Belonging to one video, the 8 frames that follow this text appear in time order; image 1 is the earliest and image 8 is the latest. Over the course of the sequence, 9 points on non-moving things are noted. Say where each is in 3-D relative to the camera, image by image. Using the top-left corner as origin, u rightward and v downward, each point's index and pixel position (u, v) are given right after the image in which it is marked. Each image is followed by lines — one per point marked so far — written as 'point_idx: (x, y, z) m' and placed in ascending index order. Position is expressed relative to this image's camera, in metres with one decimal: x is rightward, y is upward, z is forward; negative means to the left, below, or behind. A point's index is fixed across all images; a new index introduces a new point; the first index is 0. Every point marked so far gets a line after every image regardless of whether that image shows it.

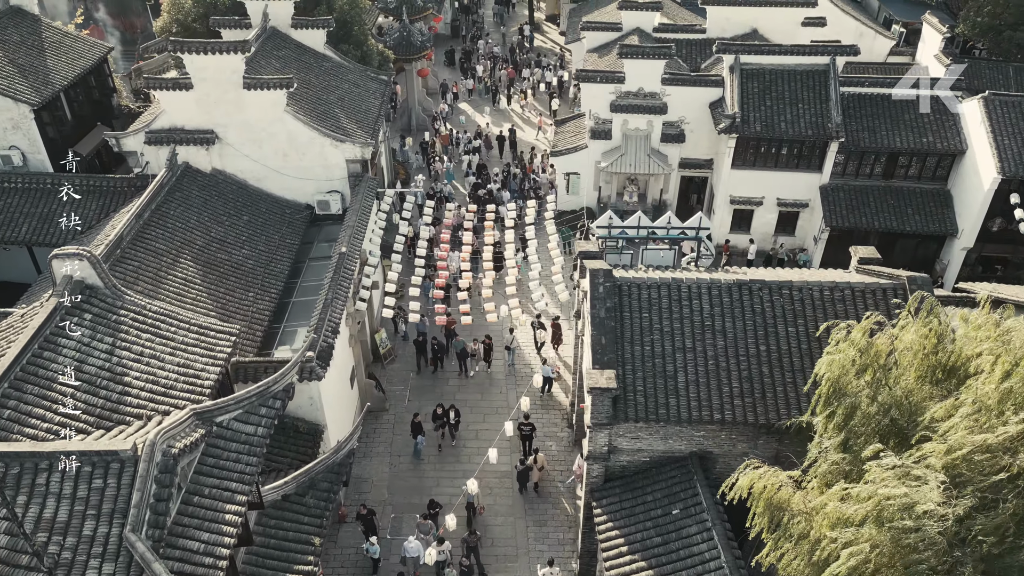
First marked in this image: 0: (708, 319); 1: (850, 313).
0: (+4.7, -0.7, +16.8) m
1: (+8.1, -0.6, +16.8) m
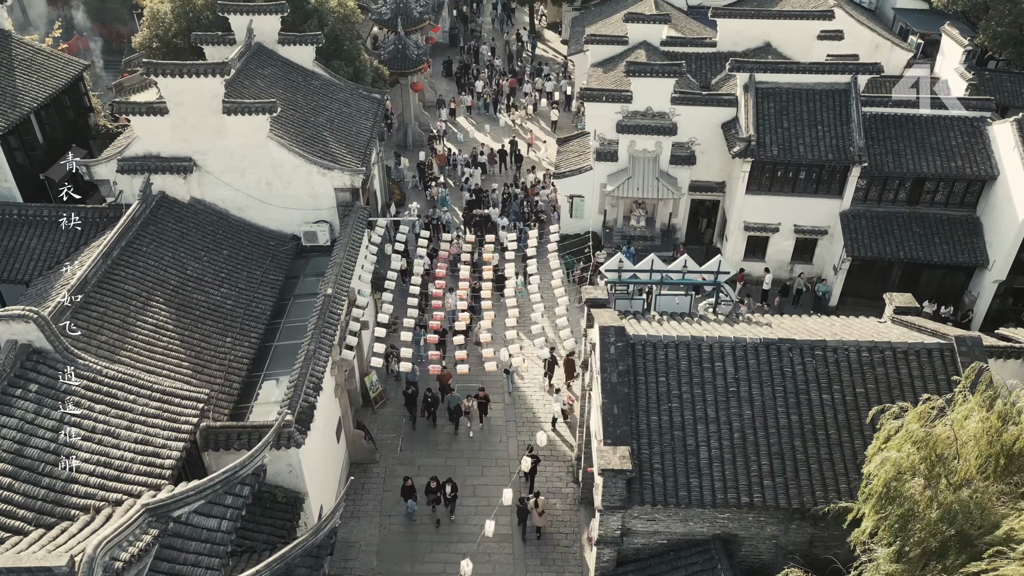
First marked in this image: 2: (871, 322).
0: (+4.7, -2.0, +15.0) m
1: (+8.1, -1.9, +15.0) m
2: (+9.2, -0.9, +18.0) m
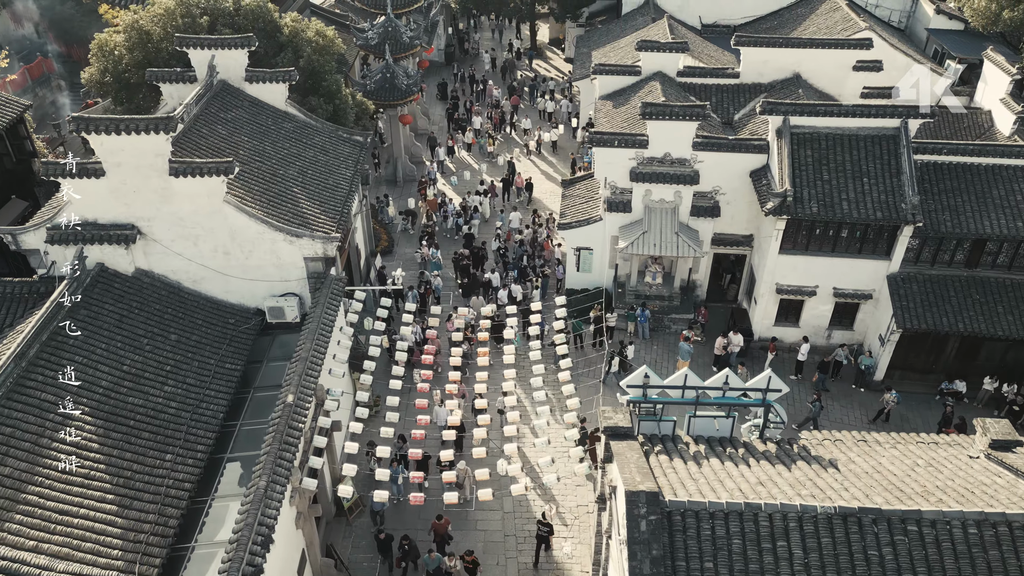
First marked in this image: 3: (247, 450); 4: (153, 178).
0: (+4.7, -4.6, +11.4) m
1: (+8.1, -4.5, +11.4) m
2: (+9.2, -3.5, +14.4) m
3: (-6.9, -4.2, +18.4) m
4: (-10.2, +3.1, +20.0) m
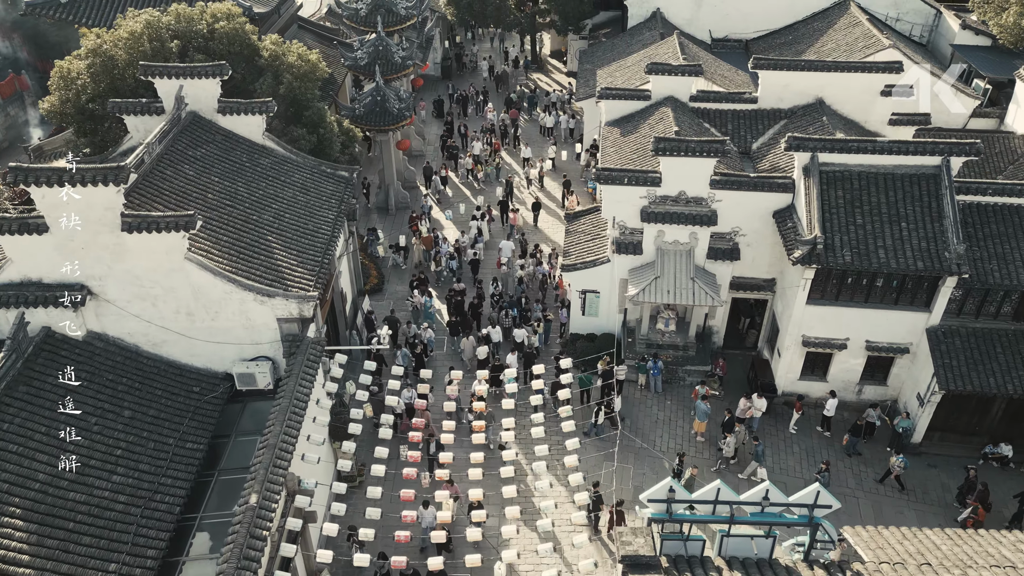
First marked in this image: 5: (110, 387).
0: (+4.7, -6.3, +9.0) m
1: (+8.1, -6.2, +9.0) m
2: (+9.2, -5.2, +12.0) m
3: (-6.9, -6.0, +16.0) m
4: (-10.2, +1.4, +17.6) m
5: (-10.2, -2.5, +17.9) m
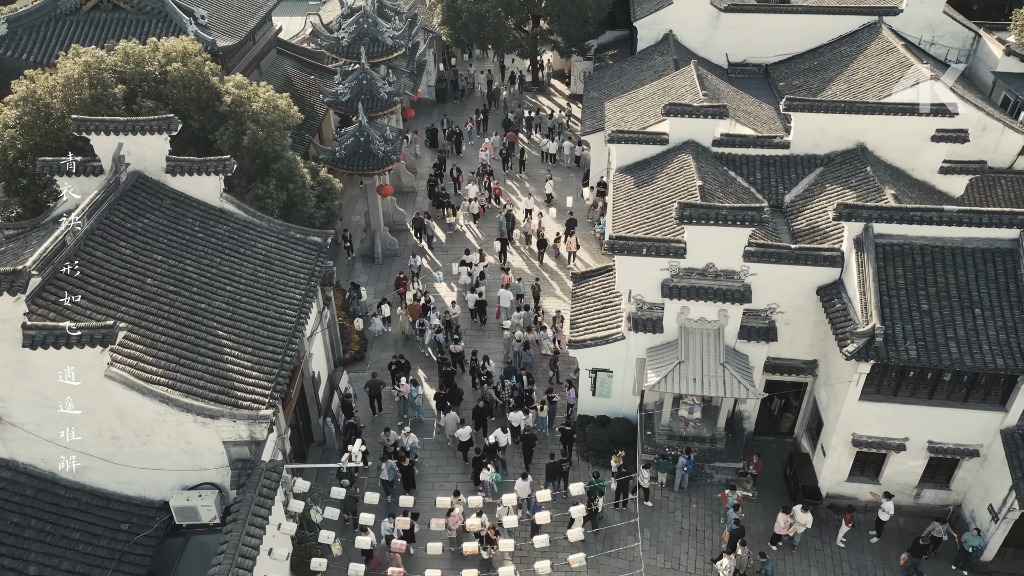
0: (+4.7, -8.9, +5.6) m
1: (+8.1, -8.7, +5.6) m
2: (+9.2, -7.7, +8.6) m
3: (-7.0, -8.5, +12.5) m
4: (-10.2, -1.2, +14.1) m
5: (-10.3, -5.1, +14.5) m
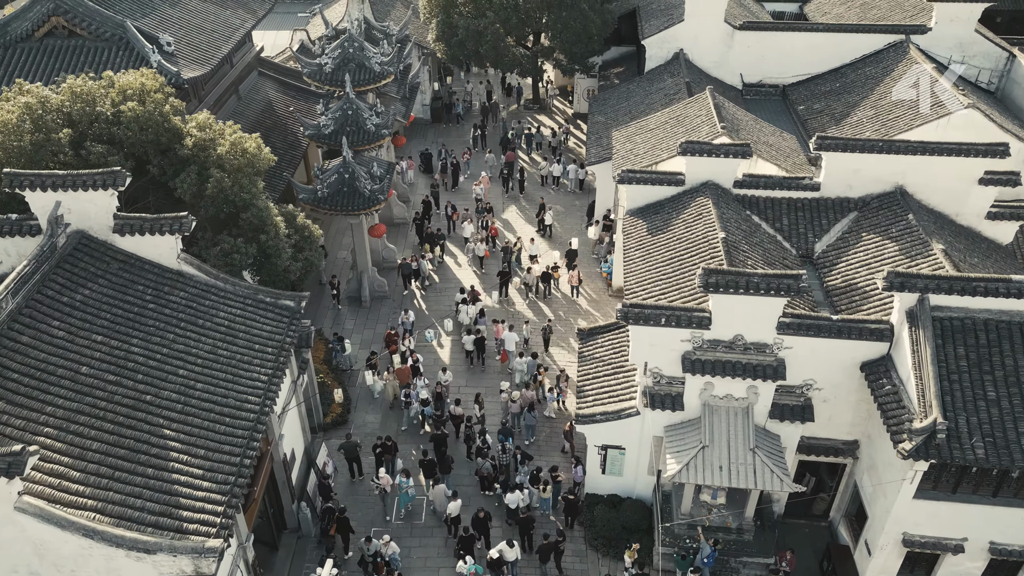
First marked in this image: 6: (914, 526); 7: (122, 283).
0: (+4.6, -10.7, +3.0) m
1: (+8.0, -10.6, +3.0) m
2: (+9.1, -9.6, +6.0) m
3: (-7.0, -10.4, +9.9) m
4: (-10.2, -3.1, +11.5) m
5: (-10.3, -7.0, +11.9) m
6: (+9.8, -5.8, +17.0) m
7: (-9.4, +0.1, +17.0) m
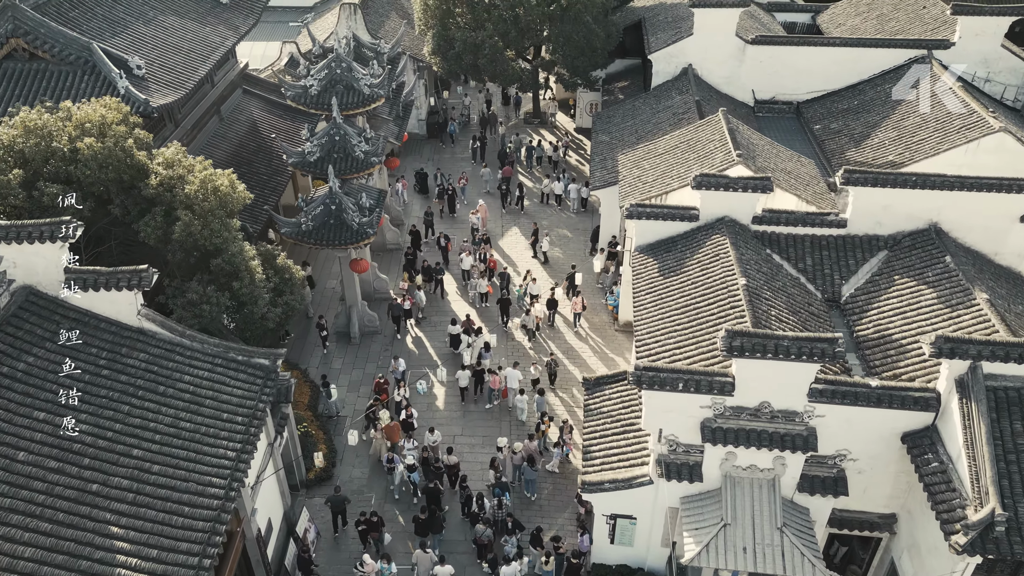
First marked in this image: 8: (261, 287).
0: (+4.6, -12.1, +1.1) m
1: (+8.0, -12.0, +1.1) m
2: (+9.1, -11.0, +4.1) m
3: (-7.0, -11.8, +8.0) m
4: (-10.3, -4.4, +9.7) m
5: (-10.3, -8.3, +10.0) m
6: (+9.7, -7.1, +15.1) m
7: (-9.4, -1.3, +15.1) m
8: (-6.9, 0.0, +19.2) m
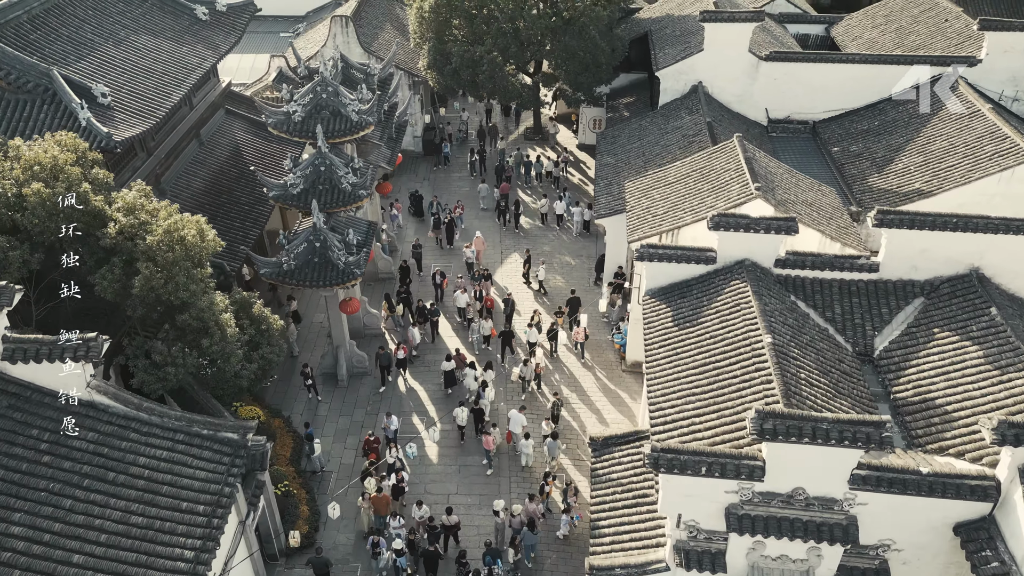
0: (+4.6, -13.5, -0.8) m
1: (+8.0, -13.3, -0.8) m
2: (+9.1, -12.4, +2.2) m
3: (-7.0, -13.2, +6.1) m
4: (-10.3, -5.8, +7.8) m
5: (-10.3, -9.7, +8.1) m
6: (+9.7, -8.5, +13.2) m
7: (-9.5, -2.7, +13.2) m
8: (-6.9, -1.4, +17.3) m
